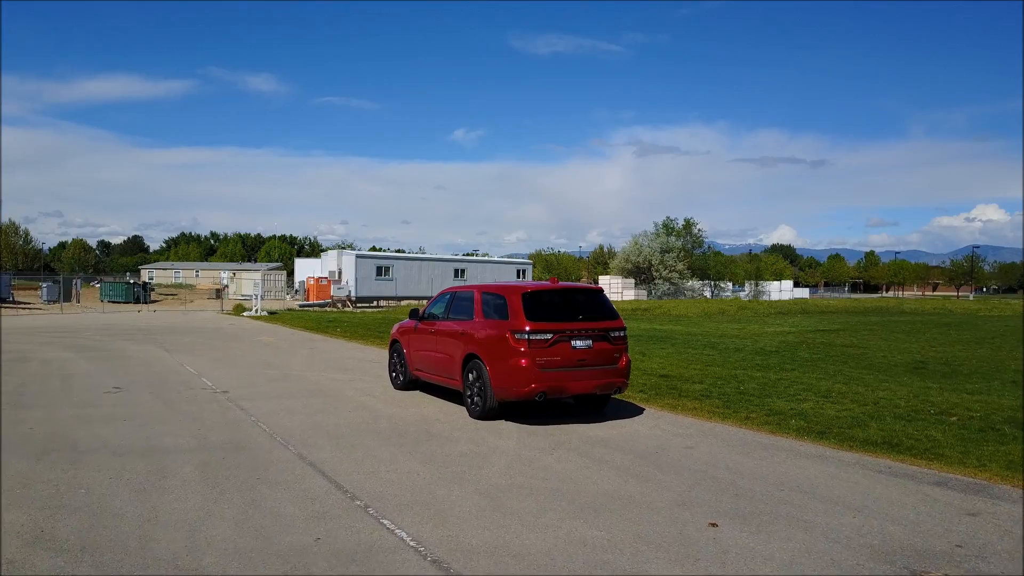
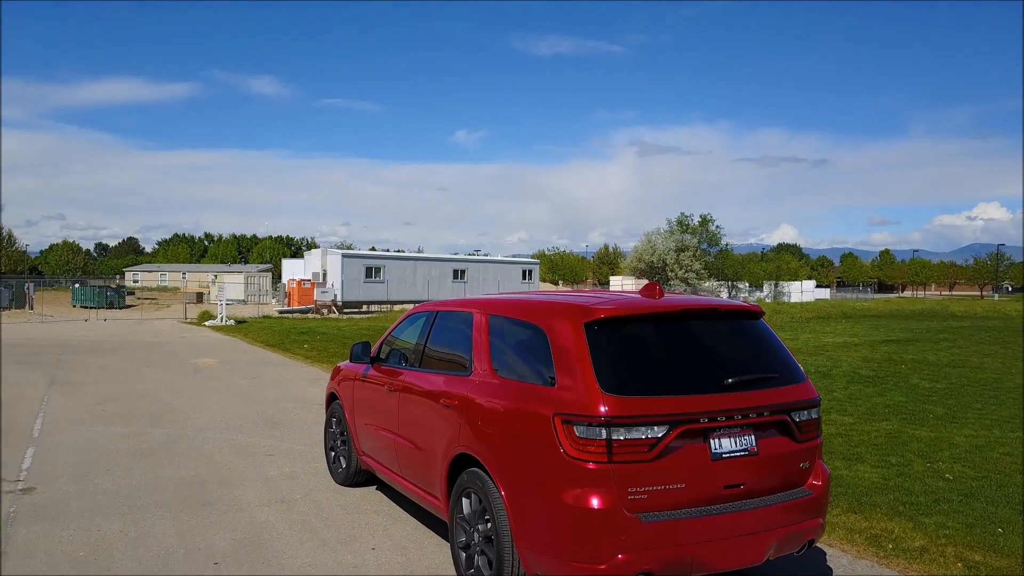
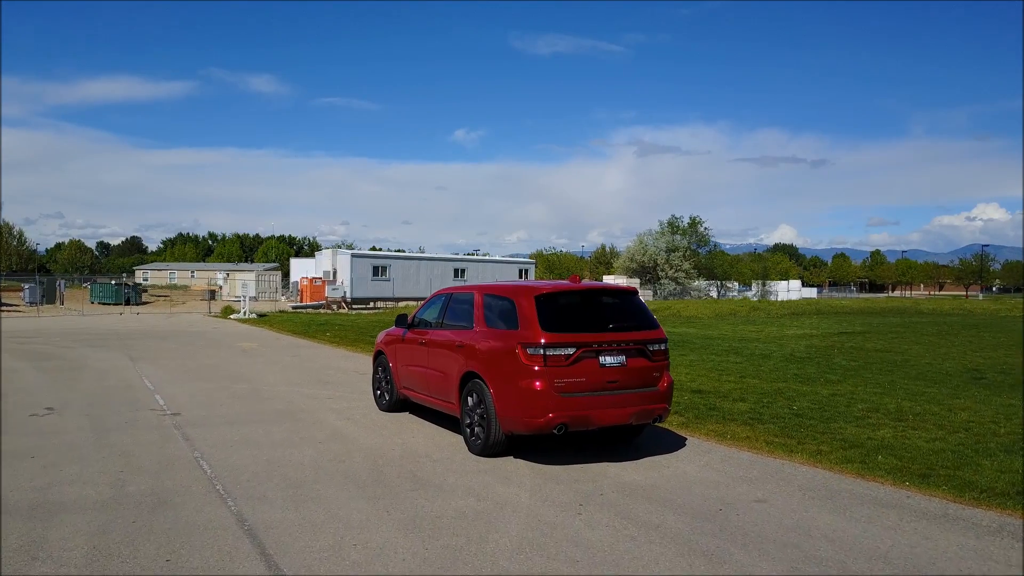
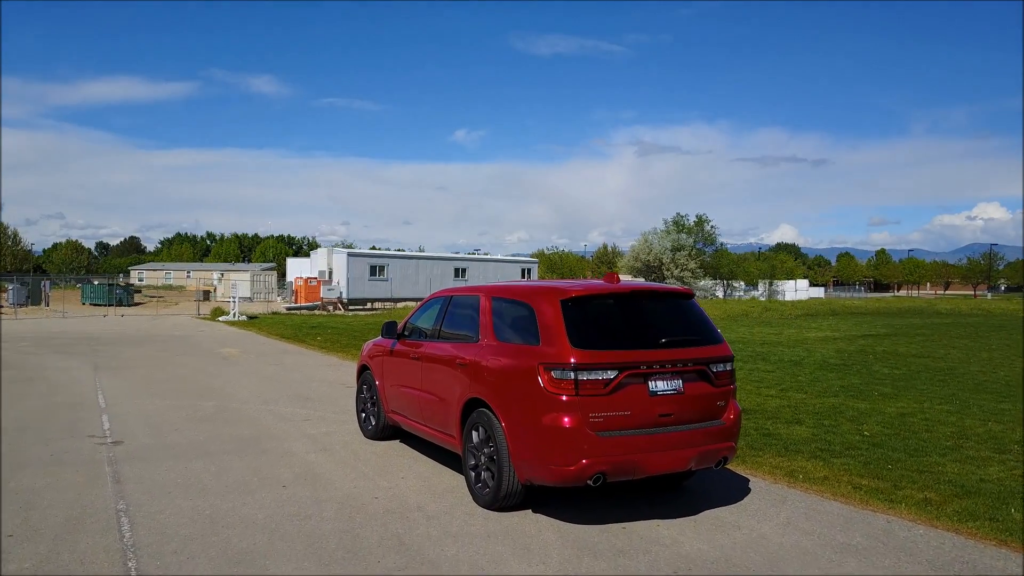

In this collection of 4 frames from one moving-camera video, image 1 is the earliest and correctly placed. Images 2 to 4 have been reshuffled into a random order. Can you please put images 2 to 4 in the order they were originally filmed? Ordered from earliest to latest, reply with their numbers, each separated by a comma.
3, 4, 2
